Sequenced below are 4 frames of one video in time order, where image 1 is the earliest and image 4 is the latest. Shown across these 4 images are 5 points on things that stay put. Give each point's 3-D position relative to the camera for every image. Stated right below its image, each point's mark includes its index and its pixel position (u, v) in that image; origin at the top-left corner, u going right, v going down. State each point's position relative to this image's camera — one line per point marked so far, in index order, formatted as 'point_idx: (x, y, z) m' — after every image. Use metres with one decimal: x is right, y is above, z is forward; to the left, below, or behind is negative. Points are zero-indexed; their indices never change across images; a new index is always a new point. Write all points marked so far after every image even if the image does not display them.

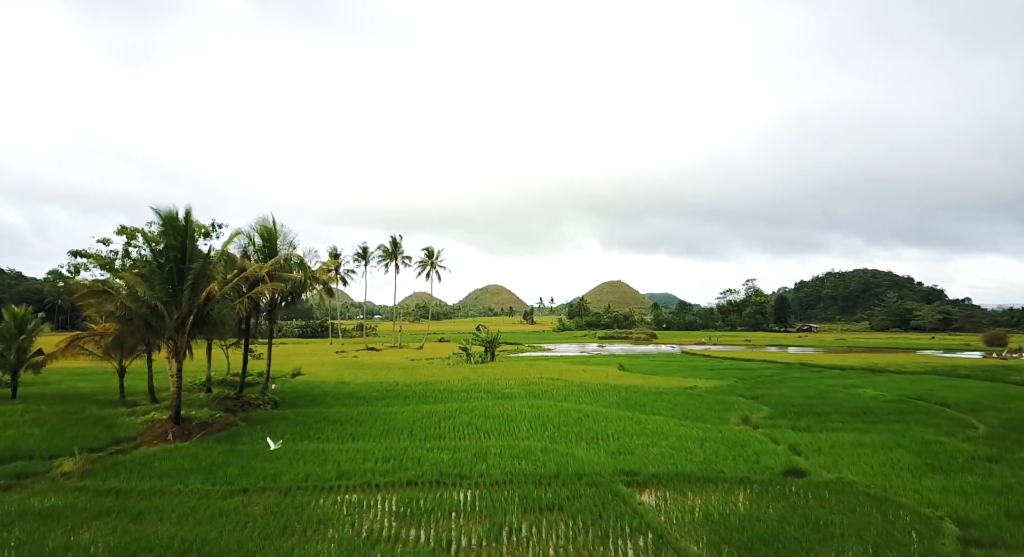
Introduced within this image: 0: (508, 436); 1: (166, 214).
0: (-0.1, -3.9, +13.6) m
1: (-8.5, +1.6, +13.6) m
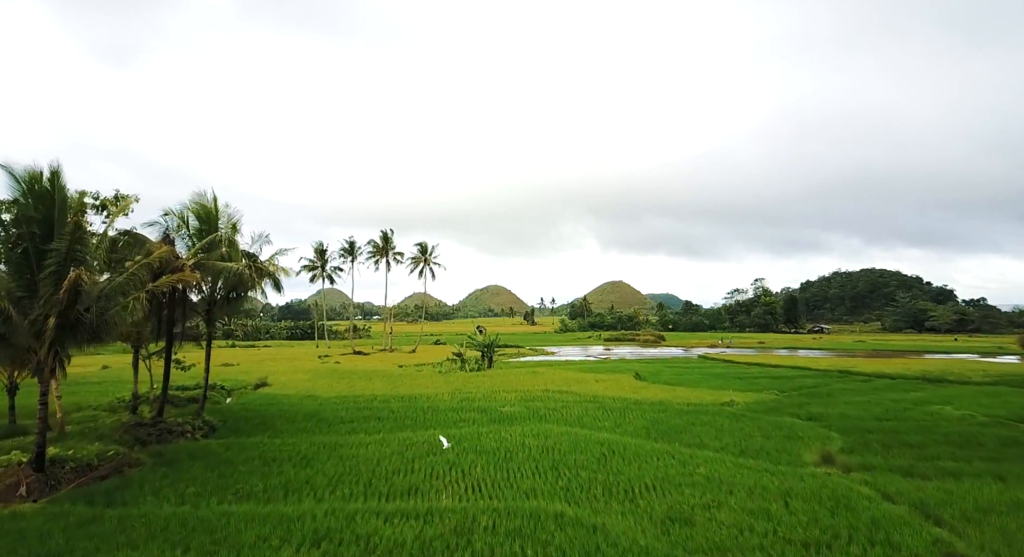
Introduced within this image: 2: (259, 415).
0: (-0.1, -3.6, +9.6) m
1: (-8.5, +1.8, +9.6) m
2: (-7.7, -4.2, +16.9) m
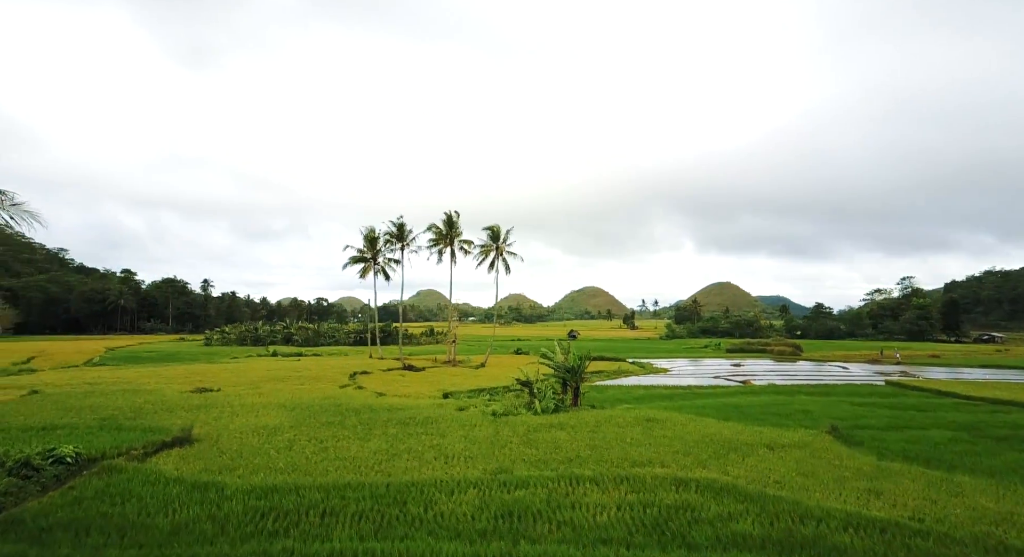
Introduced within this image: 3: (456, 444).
0: (-0.4, -3.1, -2.0) m
1: (-8.7, +2.4, -0.5) m
2: (-6.6, -3.7, +6.6) m
3: (-1.6, -4.6, +15.2) m
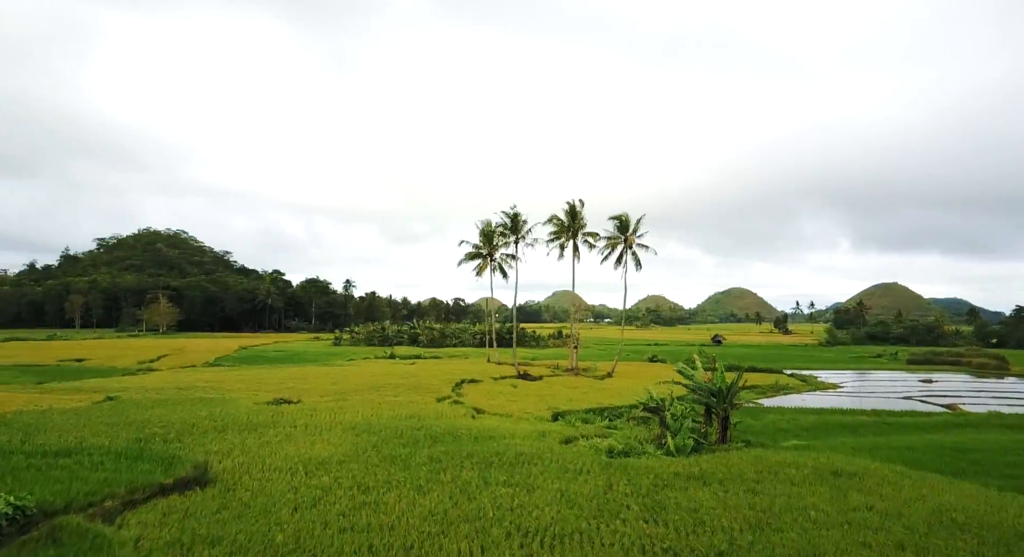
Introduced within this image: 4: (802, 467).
0: (-2.5, -3.0, -6.3) m
1: (-10.2, +2.4, -2.8) m
2: (-6.4, -3.6, +3.5) m
3: (+0.6, -4.4, +10.6) m
4: (+8.1, -5.1, +15.3) m
